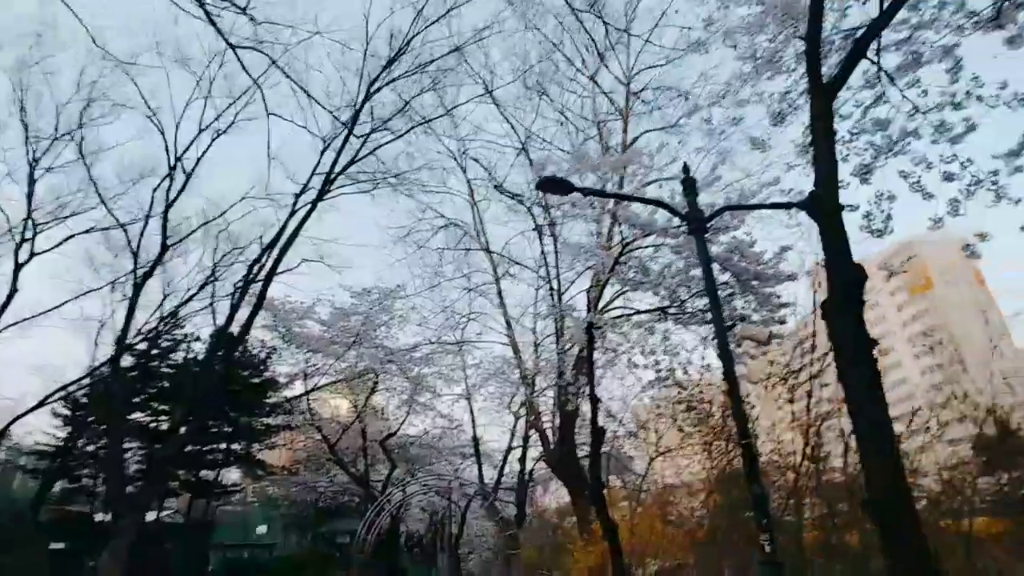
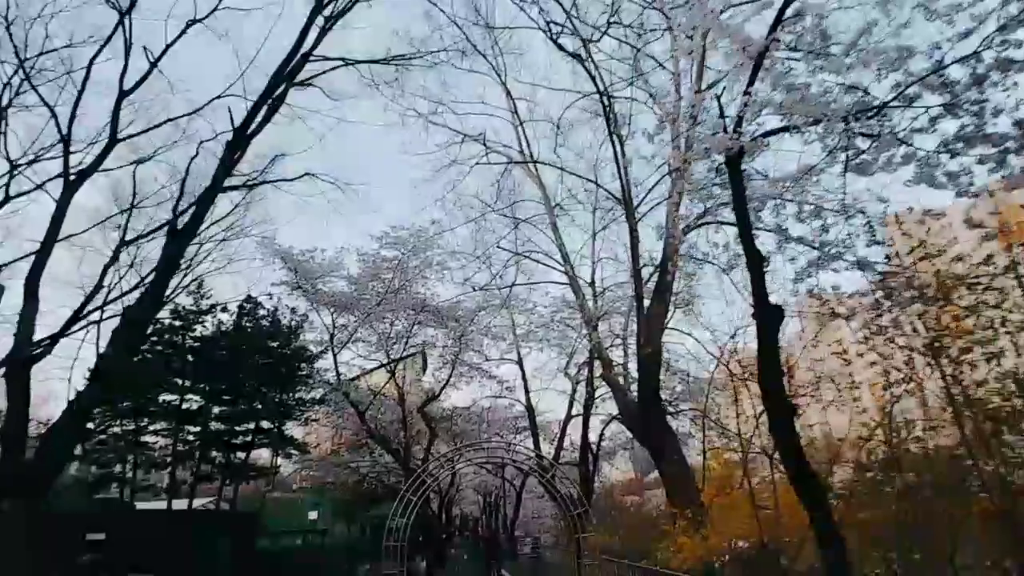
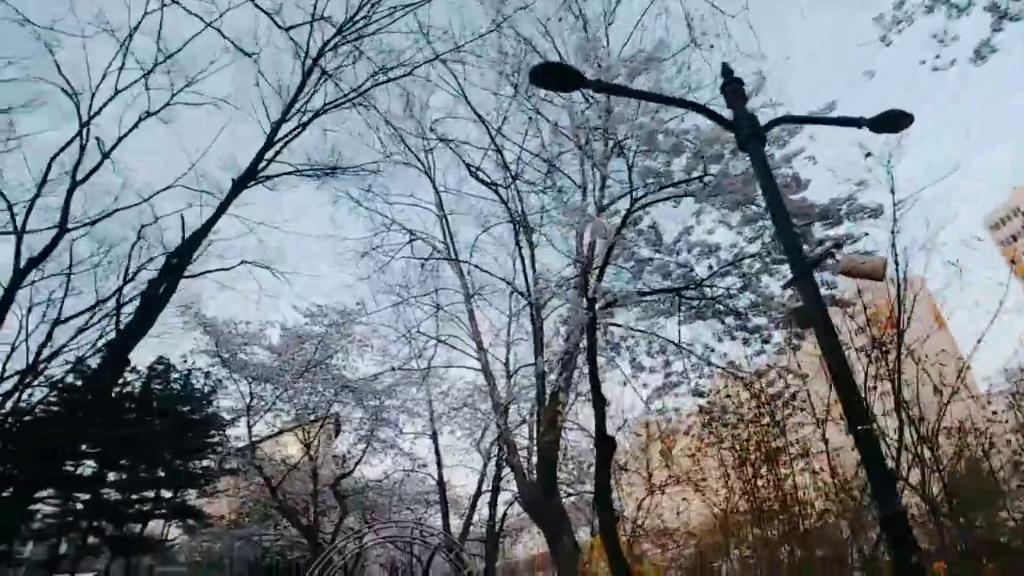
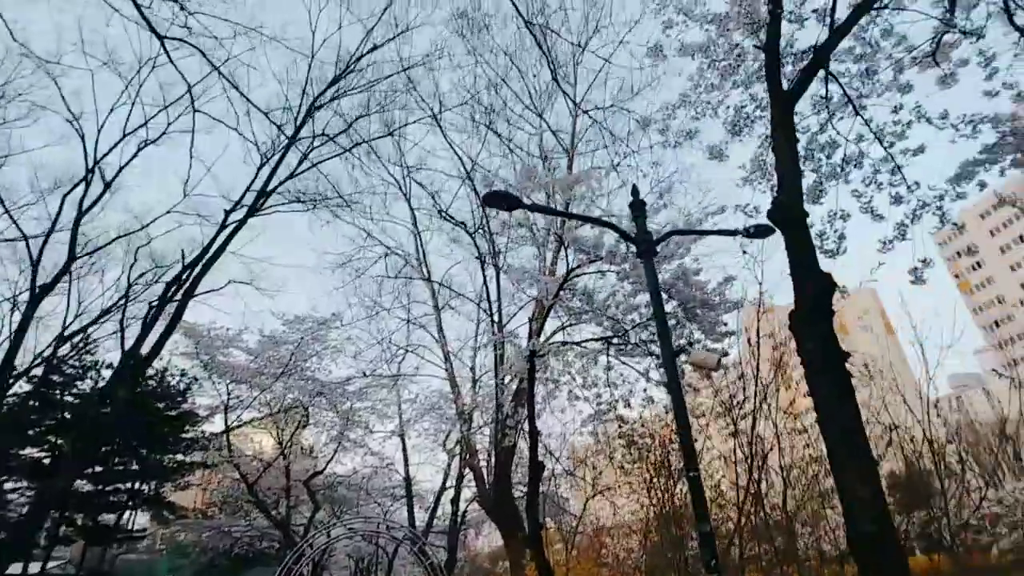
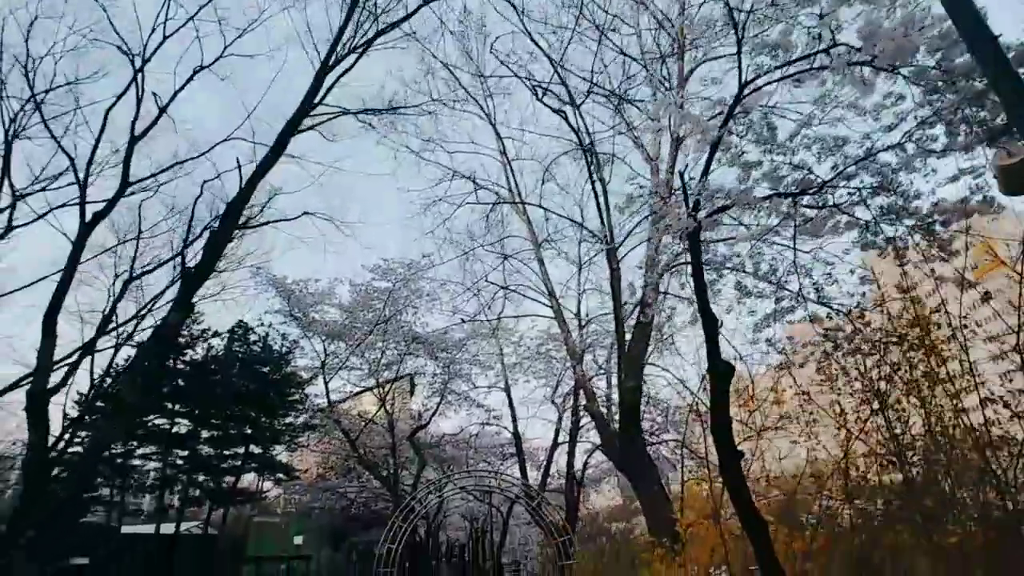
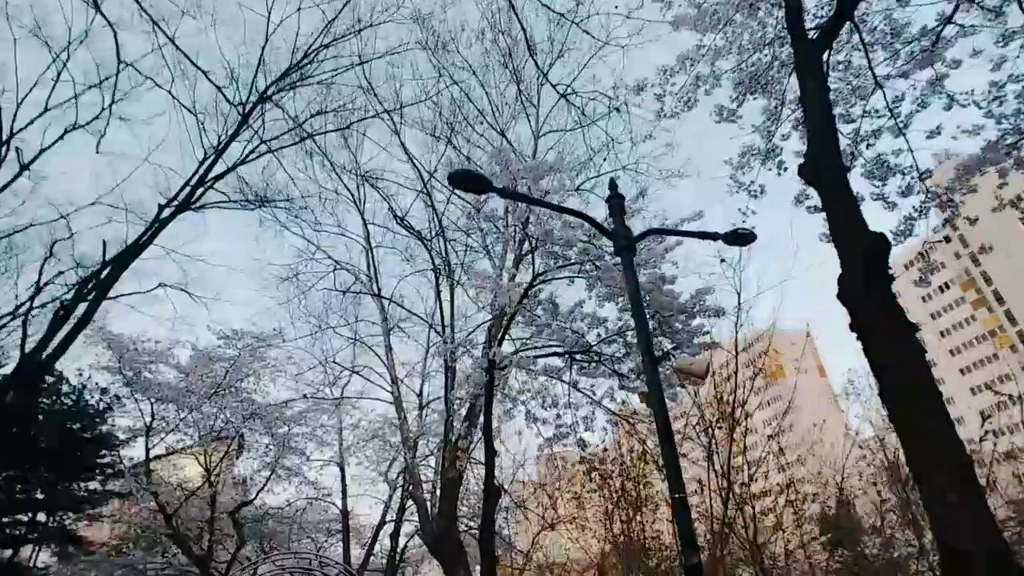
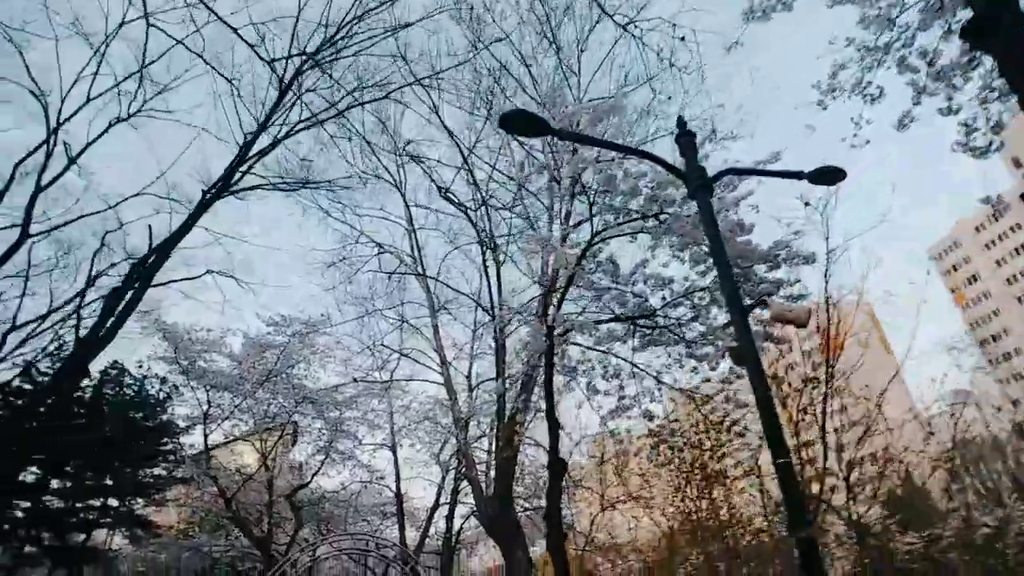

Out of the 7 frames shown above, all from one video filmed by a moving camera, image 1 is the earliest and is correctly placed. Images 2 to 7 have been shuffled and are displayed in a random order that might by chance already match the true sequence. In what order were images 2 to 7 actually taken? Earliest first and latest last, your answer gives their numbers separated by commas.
4, 6, 7, 3, 5, 2
